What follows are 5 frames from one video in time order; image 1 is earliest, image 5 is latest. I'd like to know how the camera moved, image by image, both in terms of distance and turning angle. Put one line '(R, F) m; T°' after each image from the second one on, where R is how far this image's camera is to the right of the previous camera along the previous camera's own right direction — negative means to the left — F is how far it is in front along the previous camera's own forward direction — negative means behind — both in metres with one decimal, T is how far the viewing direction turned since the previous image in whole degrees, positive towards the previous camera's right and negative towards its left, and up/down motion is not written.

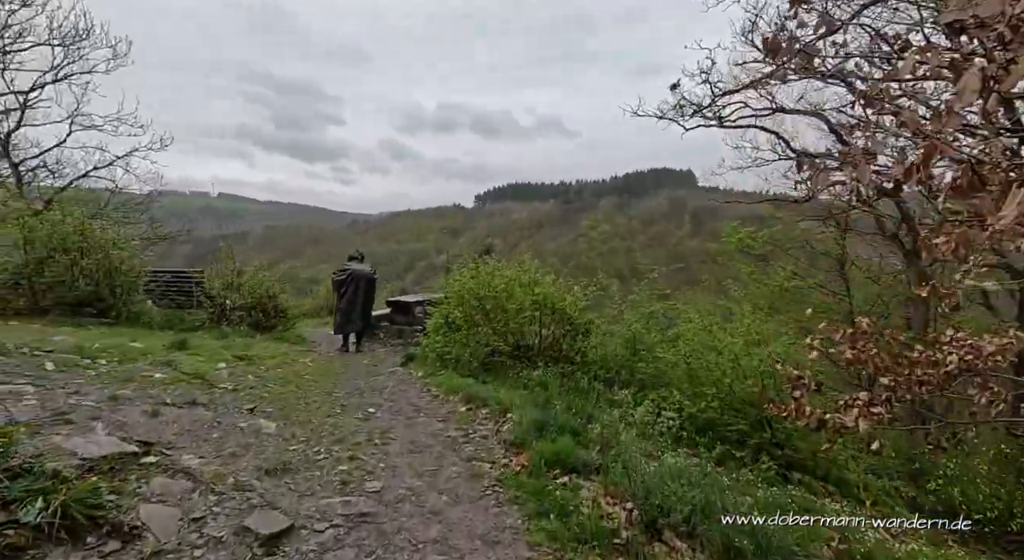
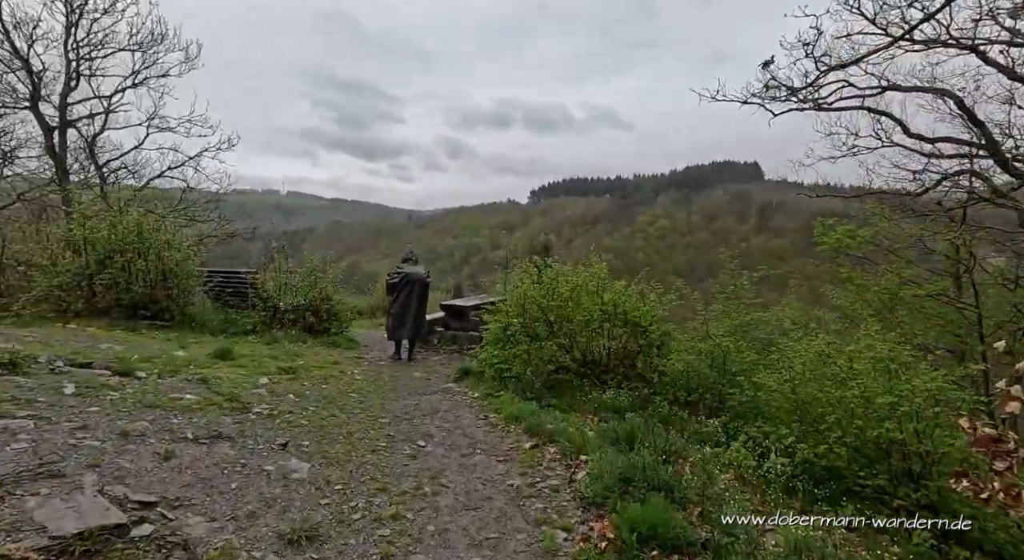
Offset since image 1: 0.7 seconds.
(-0.1, +0.7) m; -6°
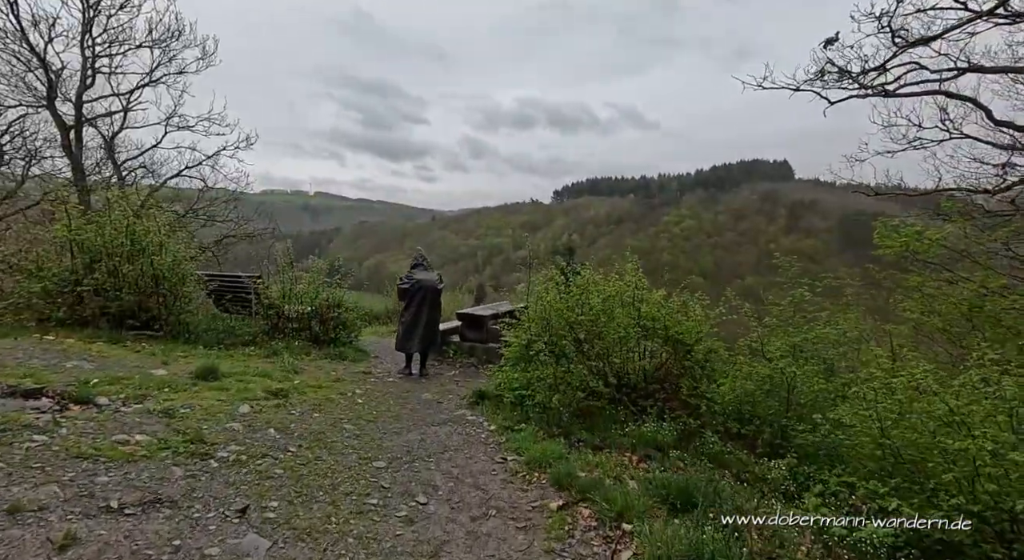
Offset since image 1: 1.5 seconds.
(0.0, +0.8) m; -2°
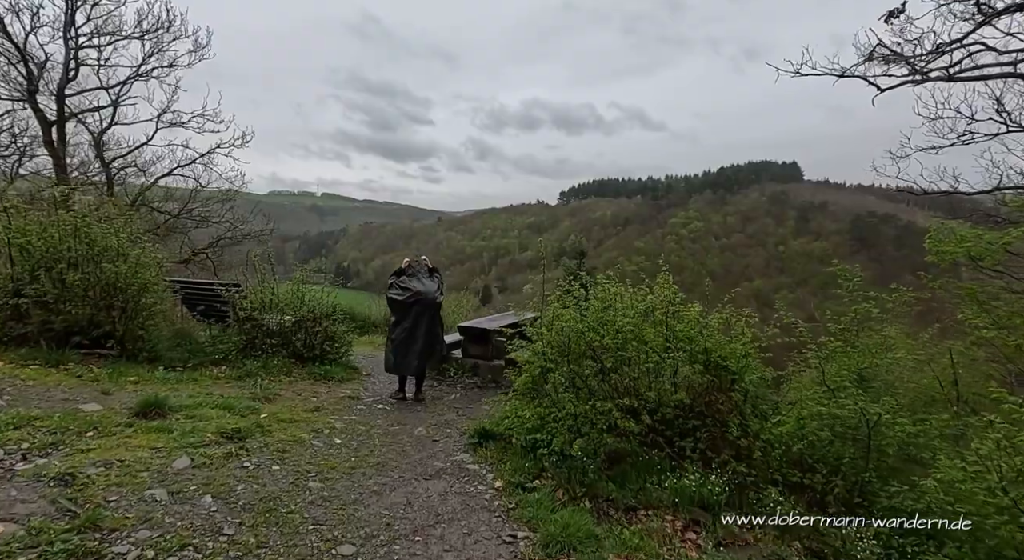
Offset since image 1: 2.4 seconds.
(0.0, +1.0) m; -1°
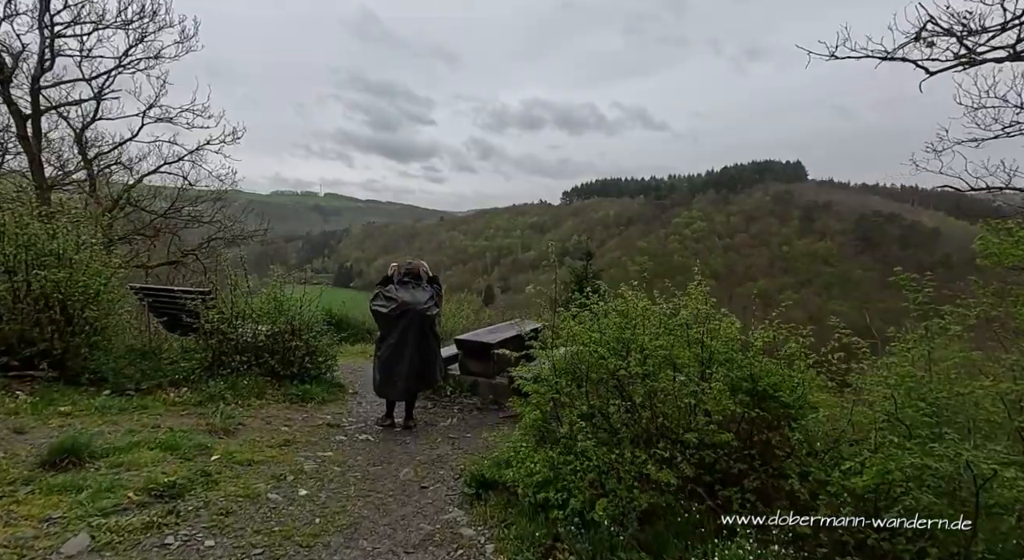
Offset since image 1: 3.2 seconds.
(0.0, +0.9) m; 0°
